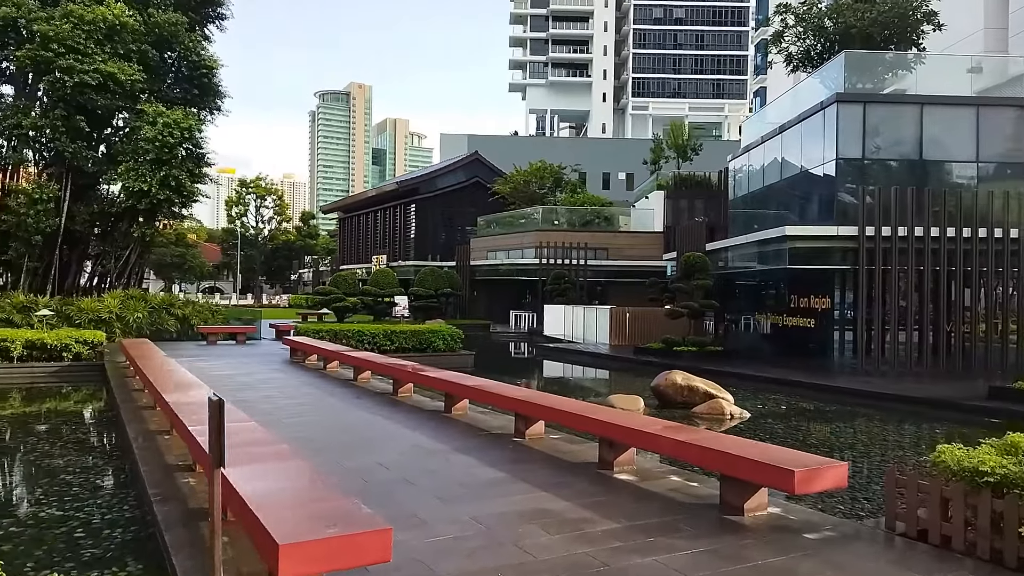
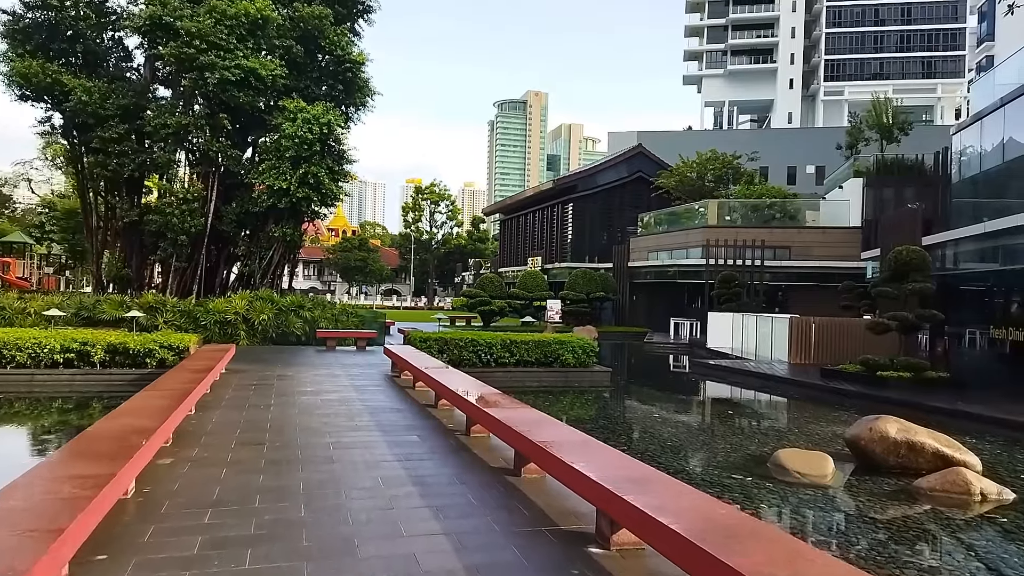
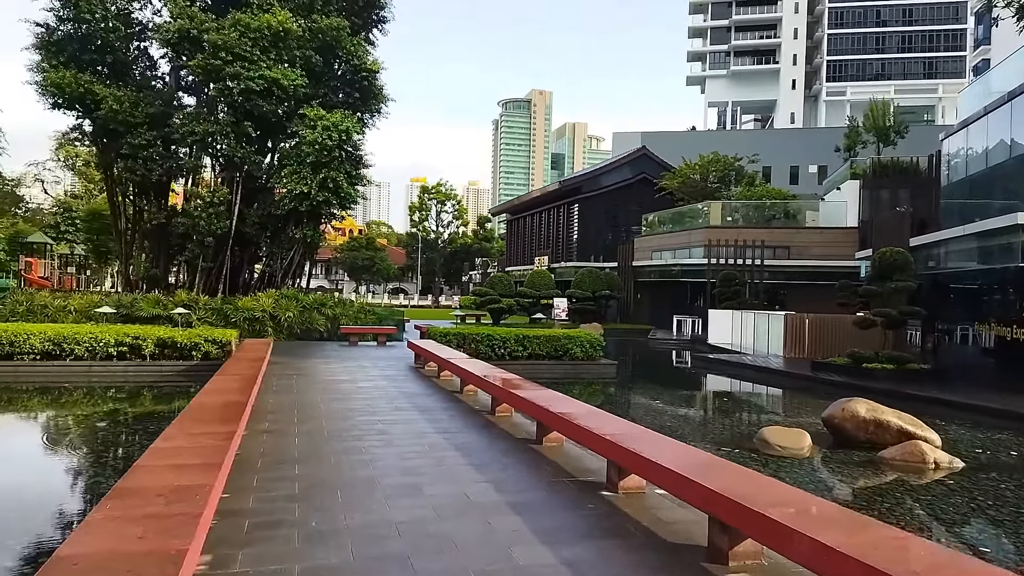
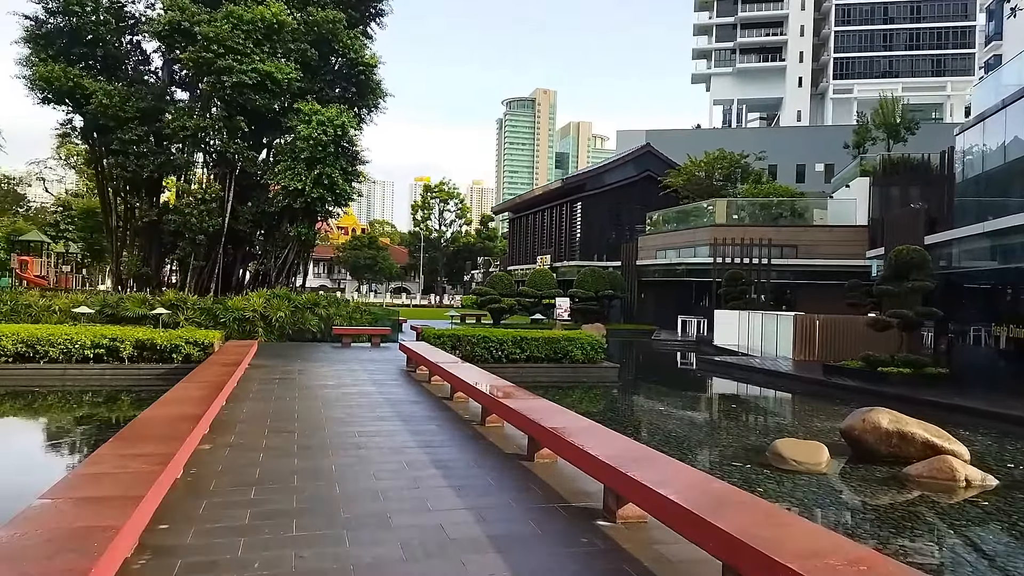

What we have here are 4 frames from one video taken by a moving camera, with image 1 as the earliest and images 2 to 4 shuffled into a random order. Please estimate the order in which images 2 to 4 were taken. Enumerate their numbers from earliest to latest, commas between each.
3, 4, 2
